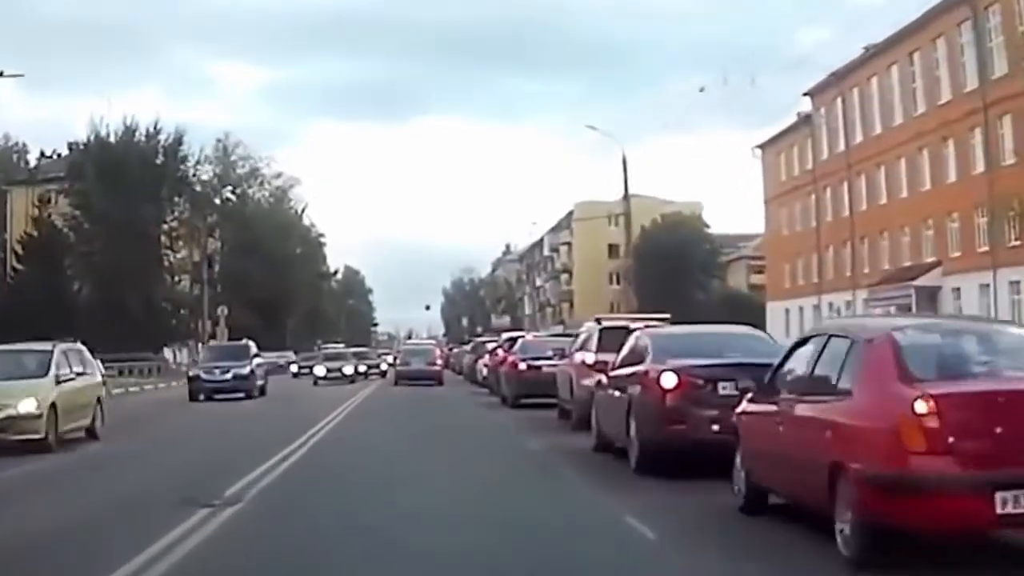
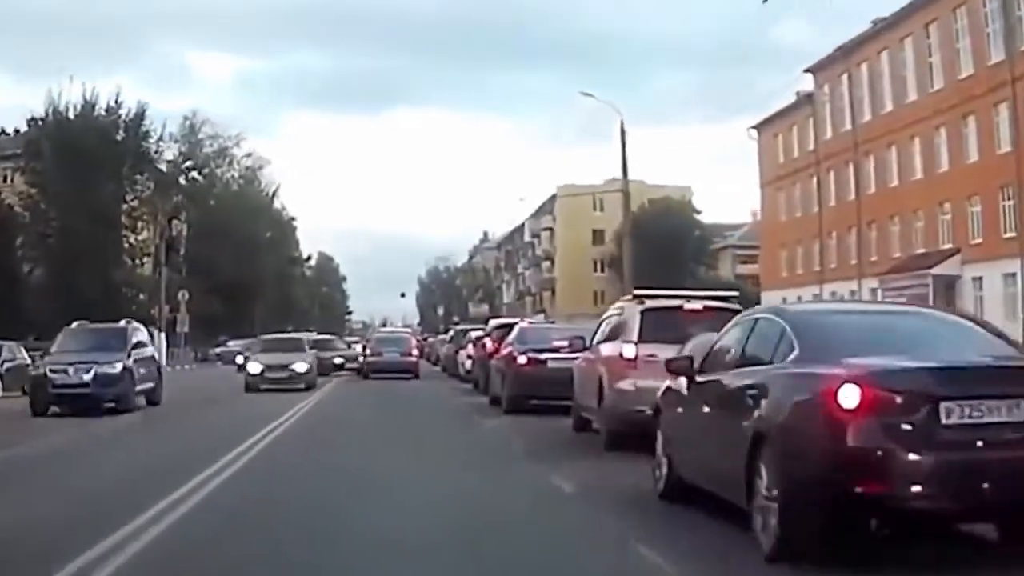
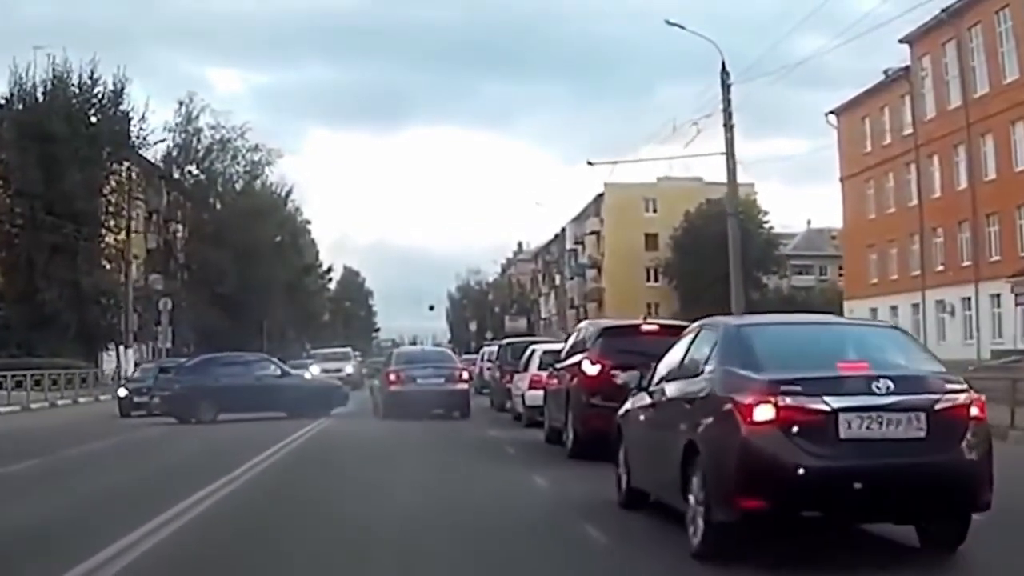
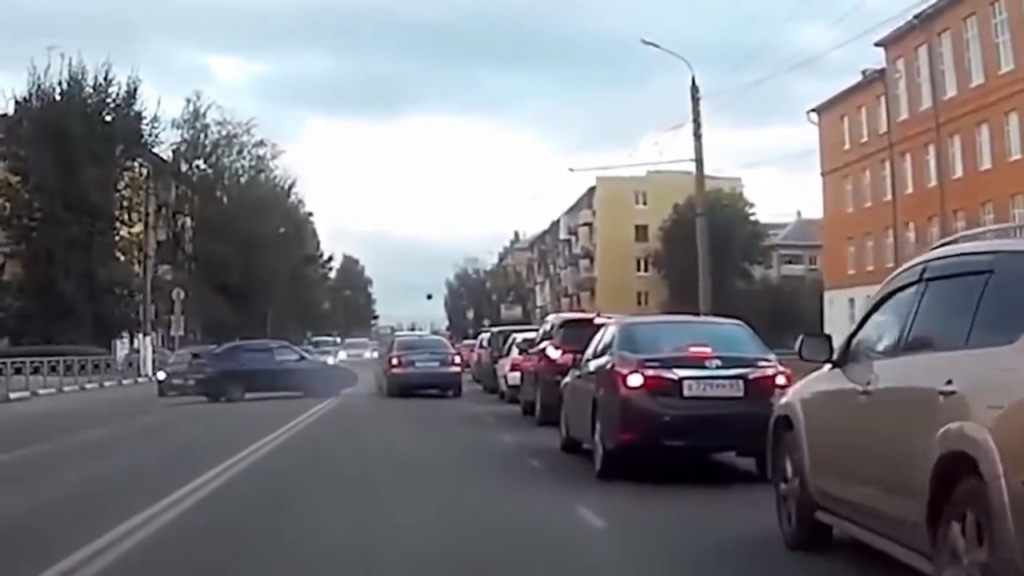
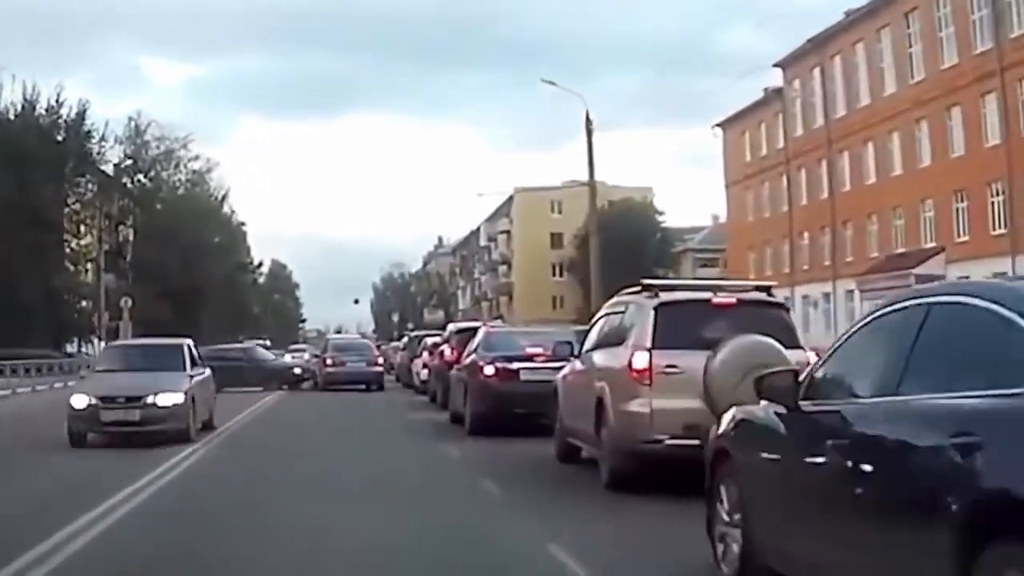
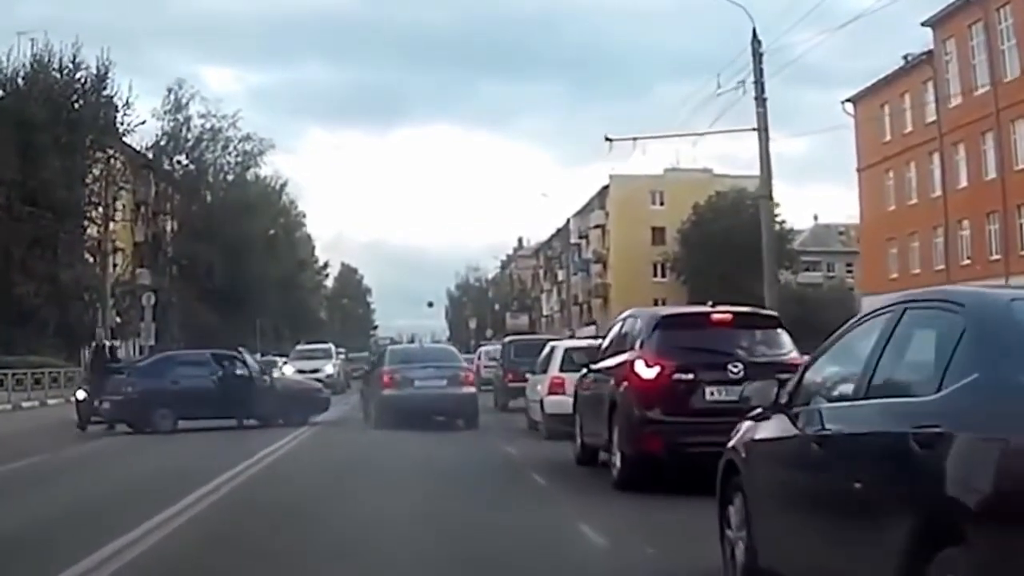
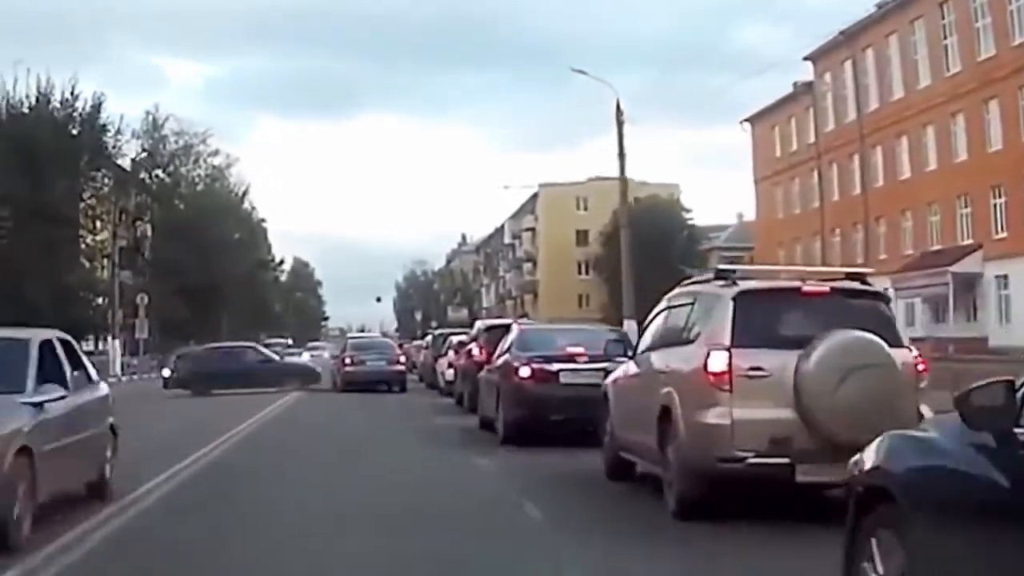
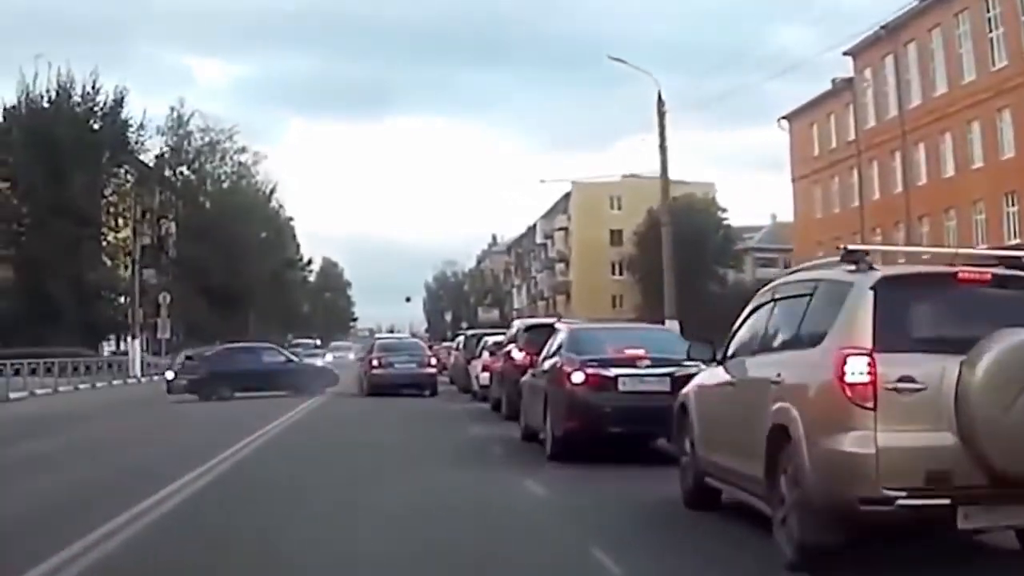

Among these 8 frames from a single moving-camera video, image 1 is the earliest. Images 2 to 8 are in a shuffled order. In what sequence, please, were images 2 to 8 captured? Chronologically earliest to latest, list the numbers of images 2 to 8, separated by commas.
2, 5, 7, 8, 4, 3, 6
